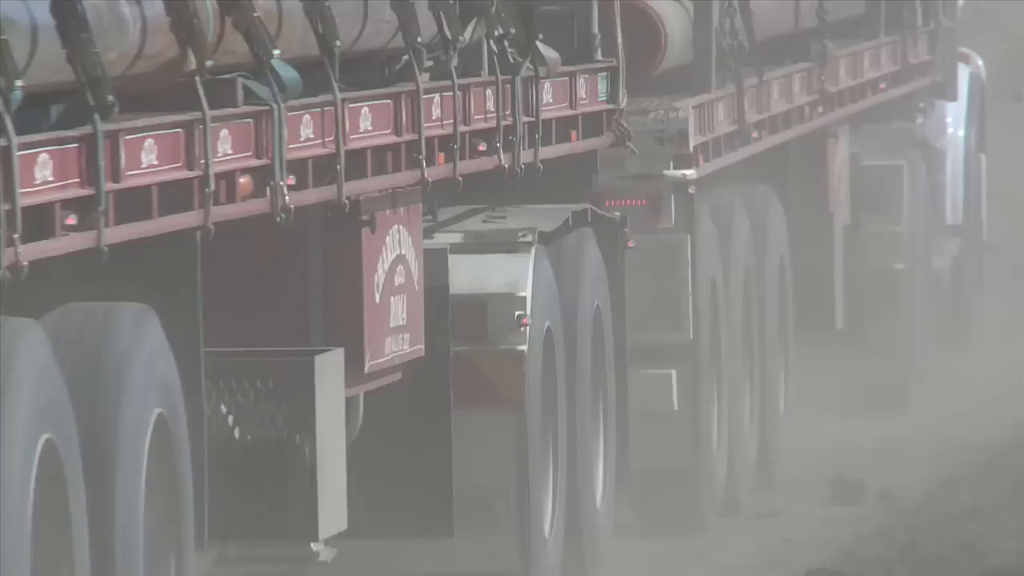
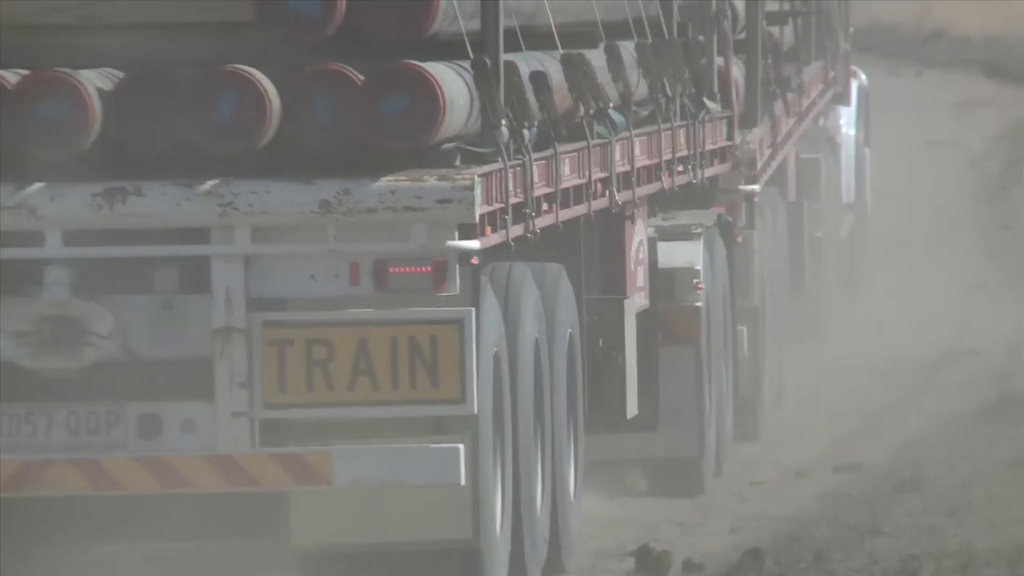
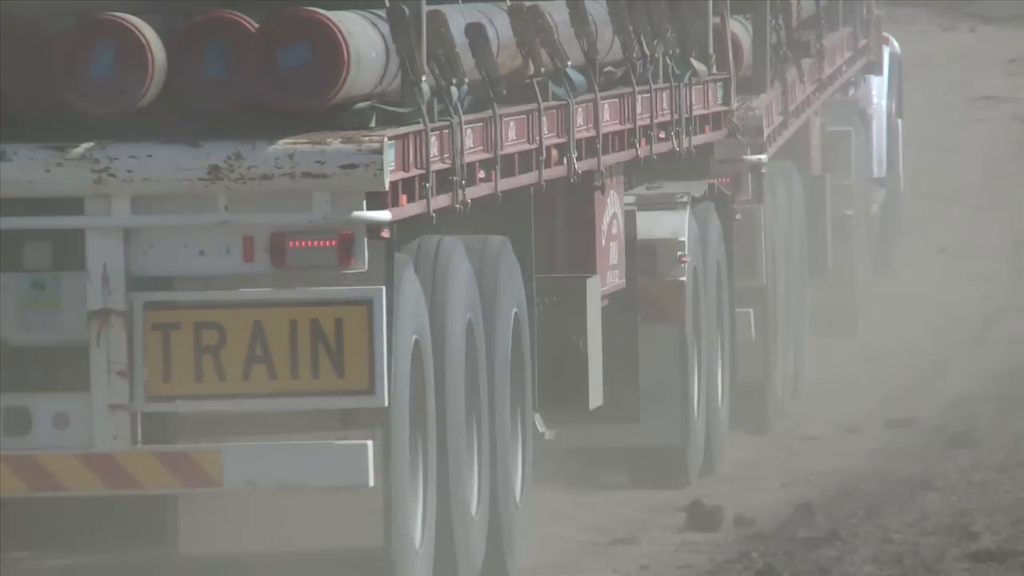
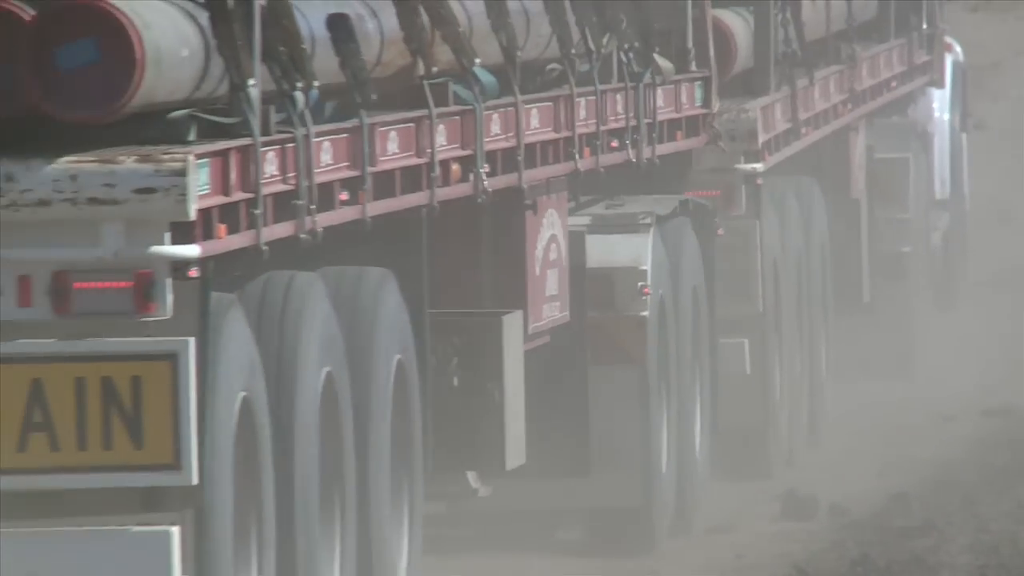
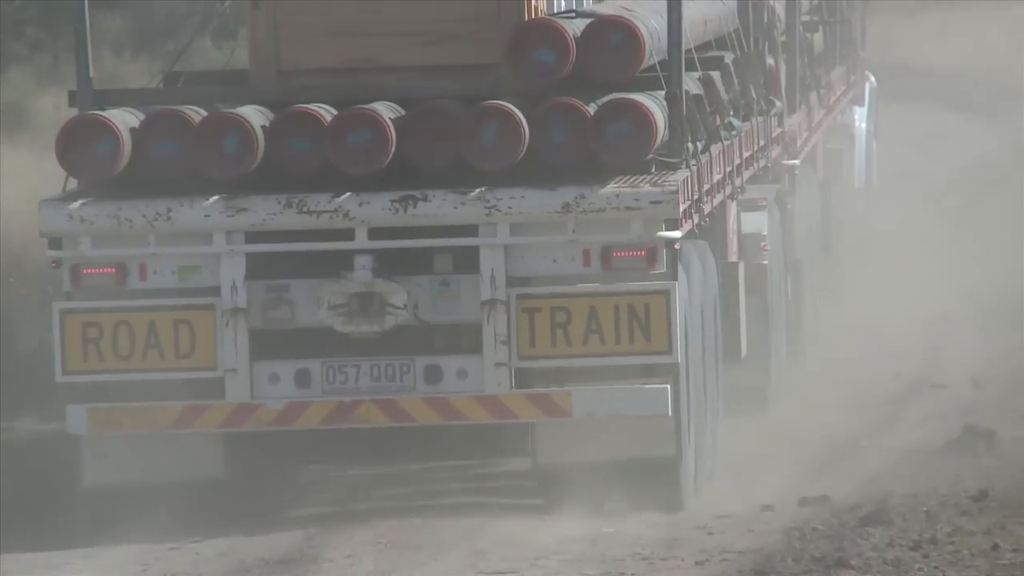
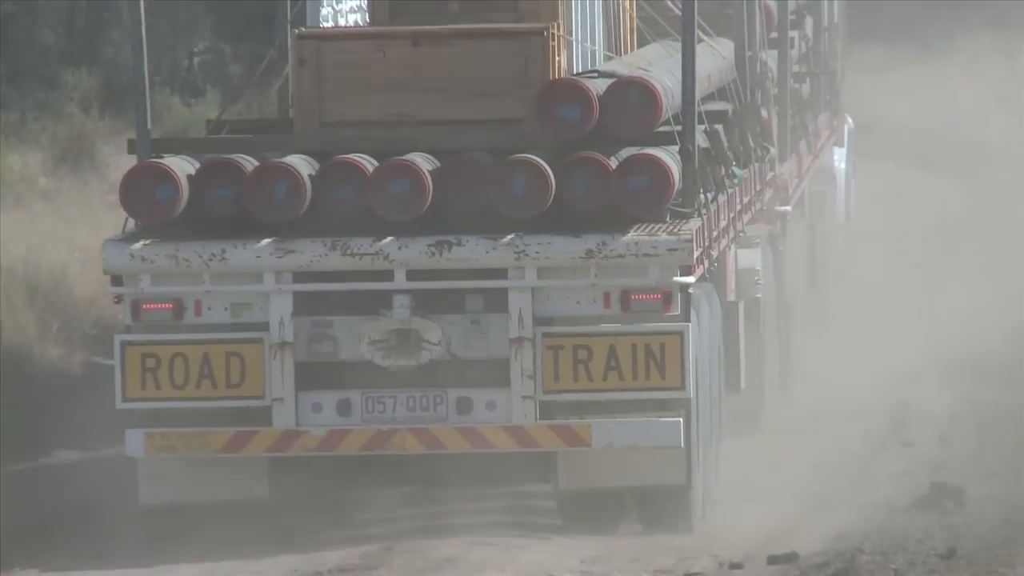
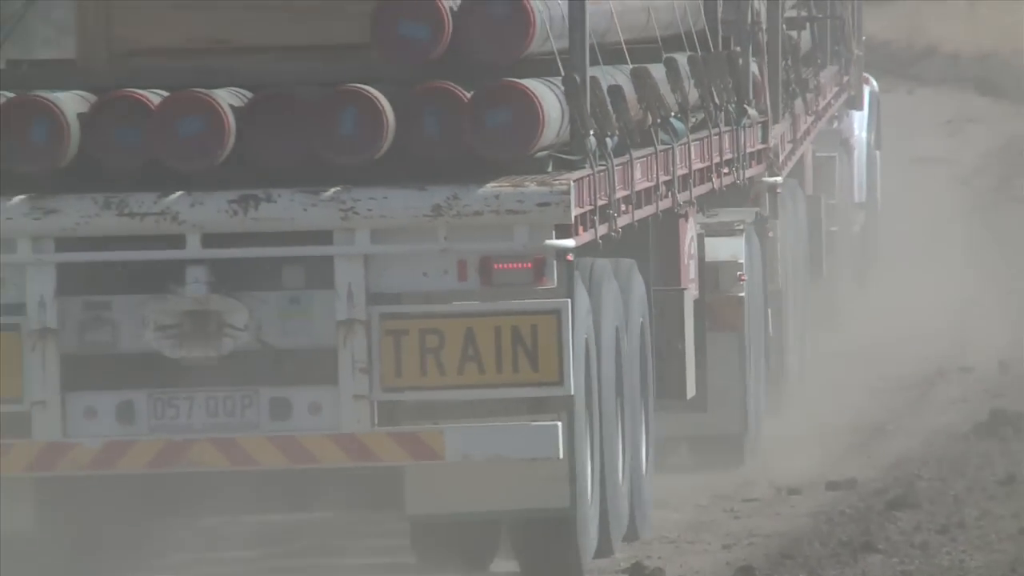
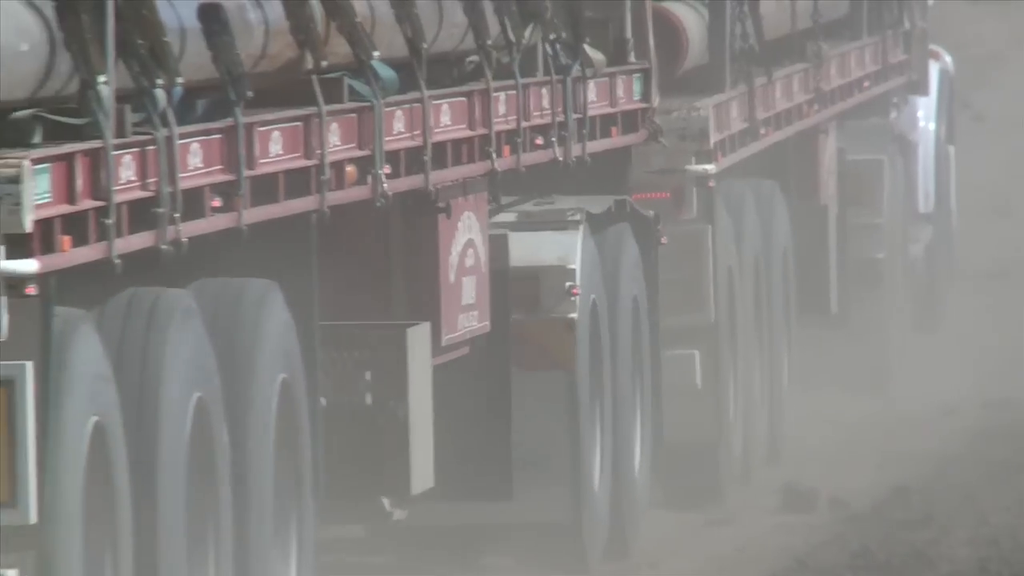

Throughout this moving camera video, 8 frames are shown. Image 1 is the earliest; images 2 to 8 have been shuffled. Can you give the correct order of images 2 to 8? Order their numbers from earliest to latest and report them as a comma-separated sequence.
8, 4, 3, 2, 7, 5, 6
